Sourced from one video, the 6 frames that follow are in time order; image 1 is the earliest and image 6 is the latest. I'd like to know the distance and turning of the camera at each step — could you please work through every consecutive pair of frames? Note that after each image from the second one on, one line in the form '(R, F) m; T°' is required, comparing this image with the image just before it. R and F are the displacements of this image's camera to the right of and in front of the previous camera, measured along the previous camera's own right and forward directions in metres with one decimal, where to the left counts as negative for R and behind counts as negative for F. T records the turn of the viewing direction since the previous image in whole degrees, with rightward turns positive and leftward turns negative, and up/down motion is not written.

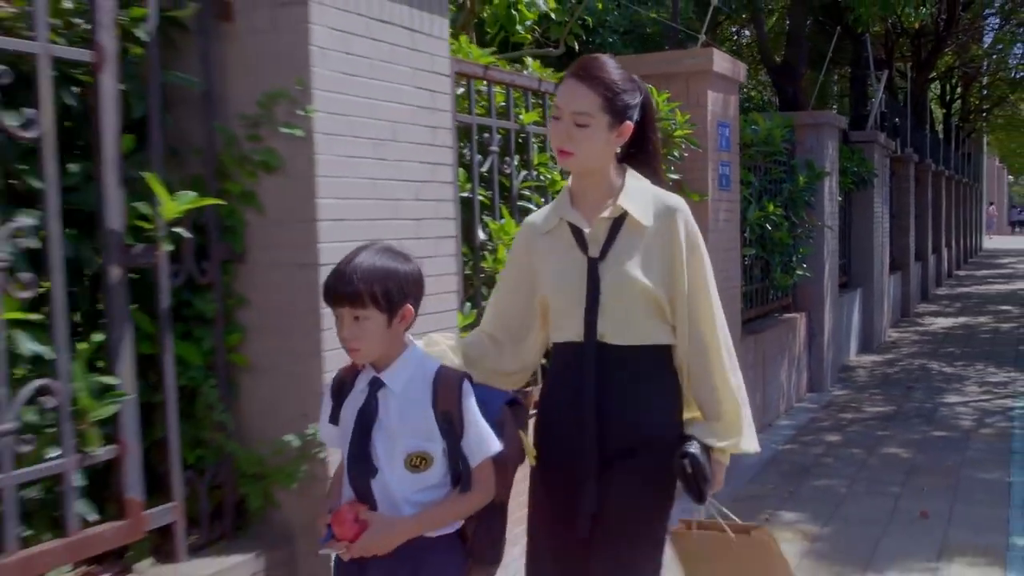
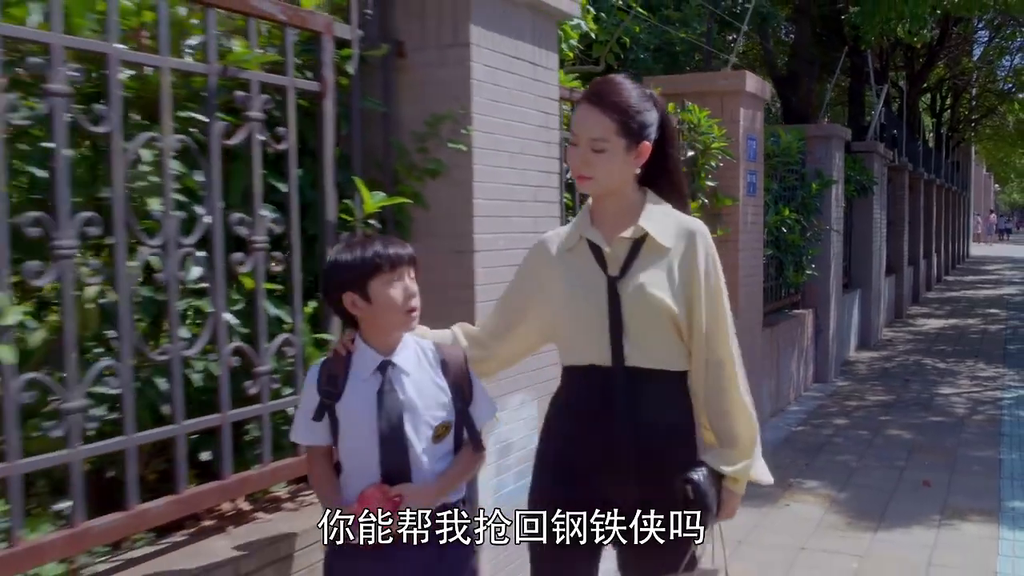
(-0.4, -0.8) m; +1°
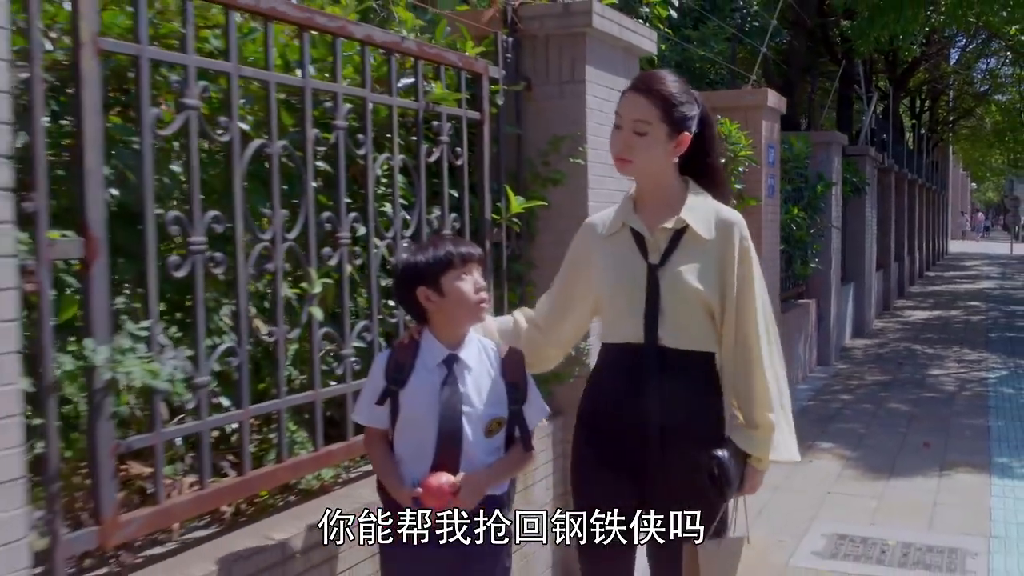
(-0.5, -1.0) m; +1°
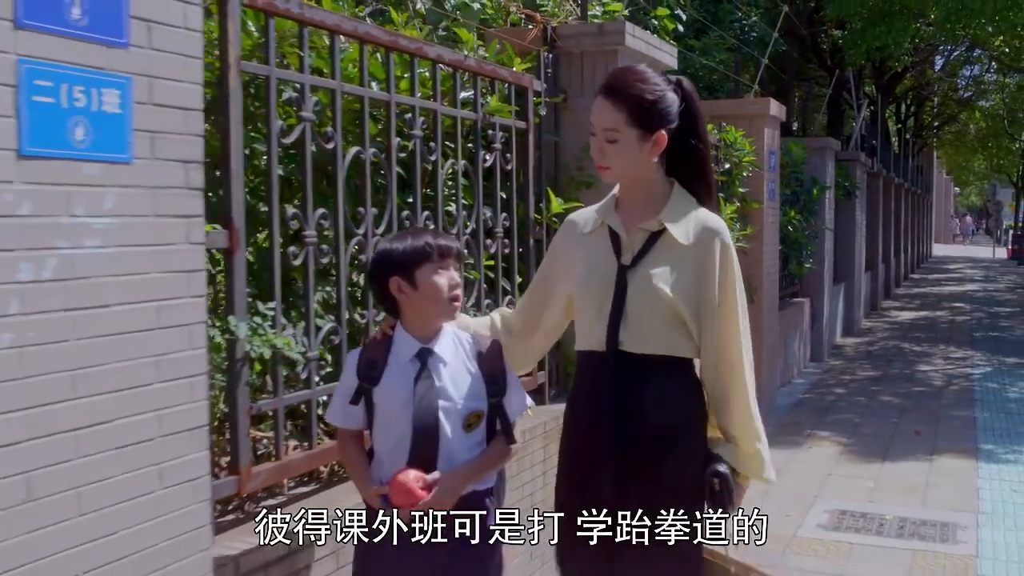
(-0.2, -0.5) m; +1°
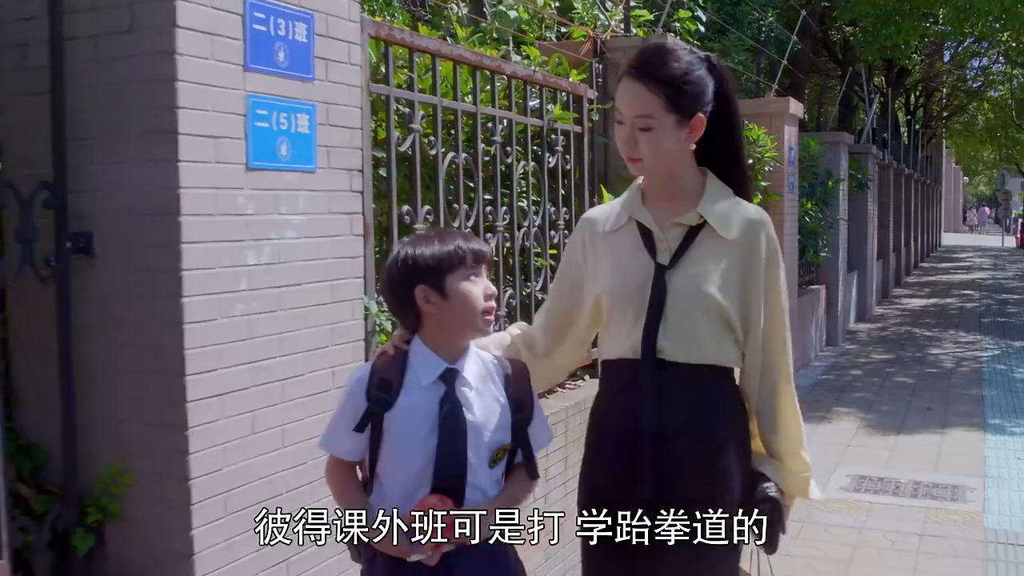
(-0.2, -0.6) m; 0°
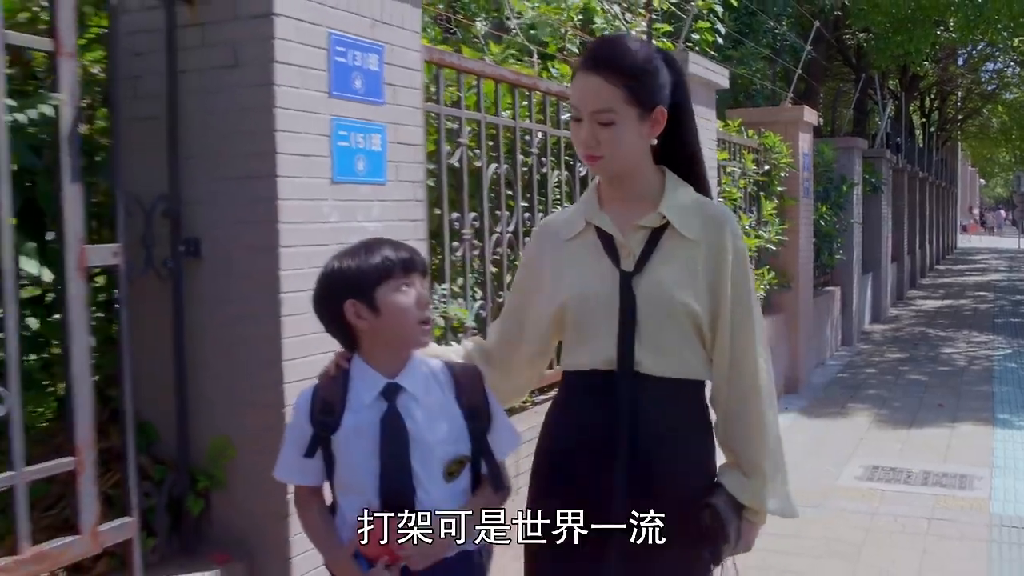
(-0.1, -0.4) m; -1°
